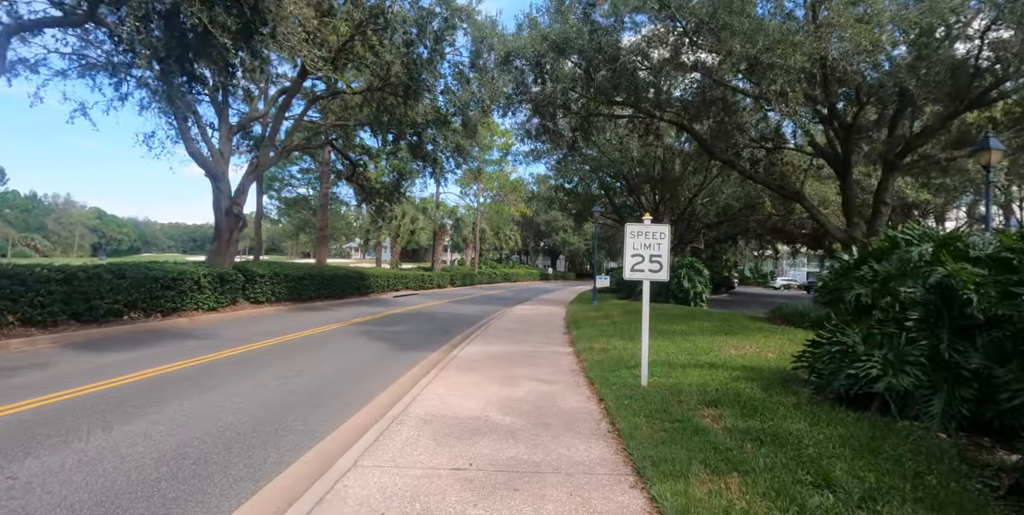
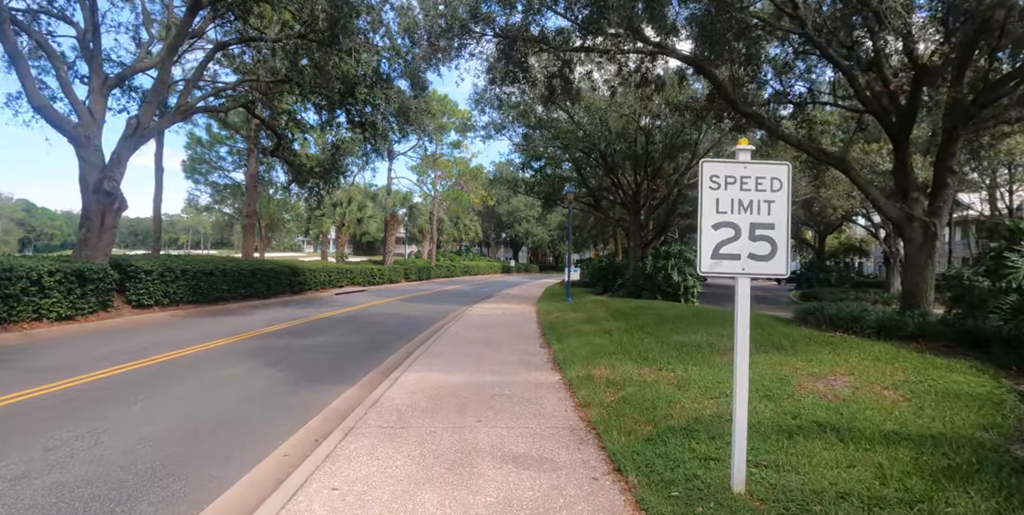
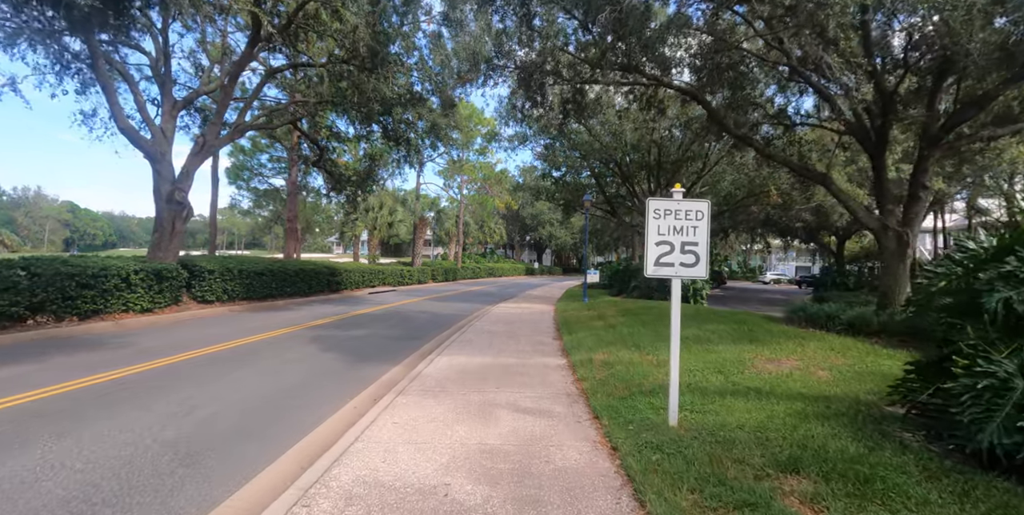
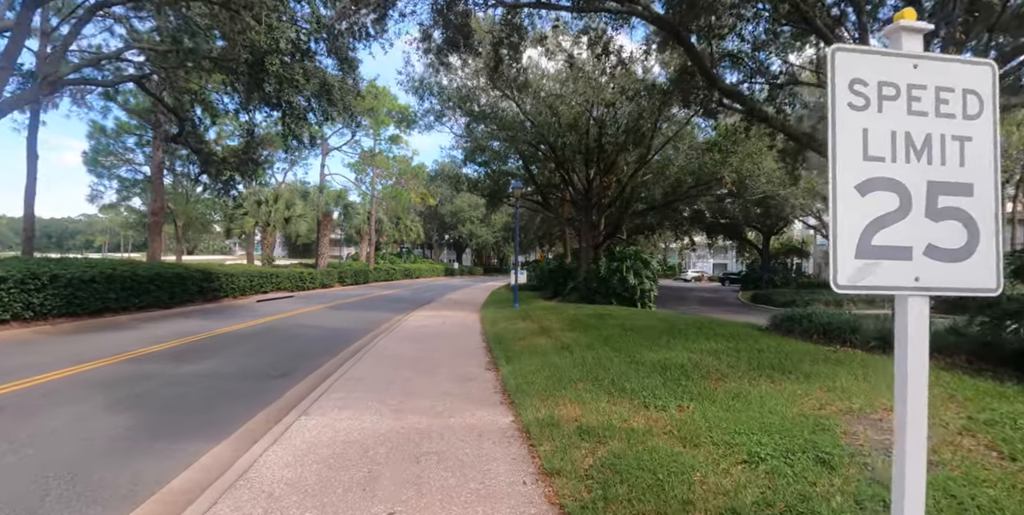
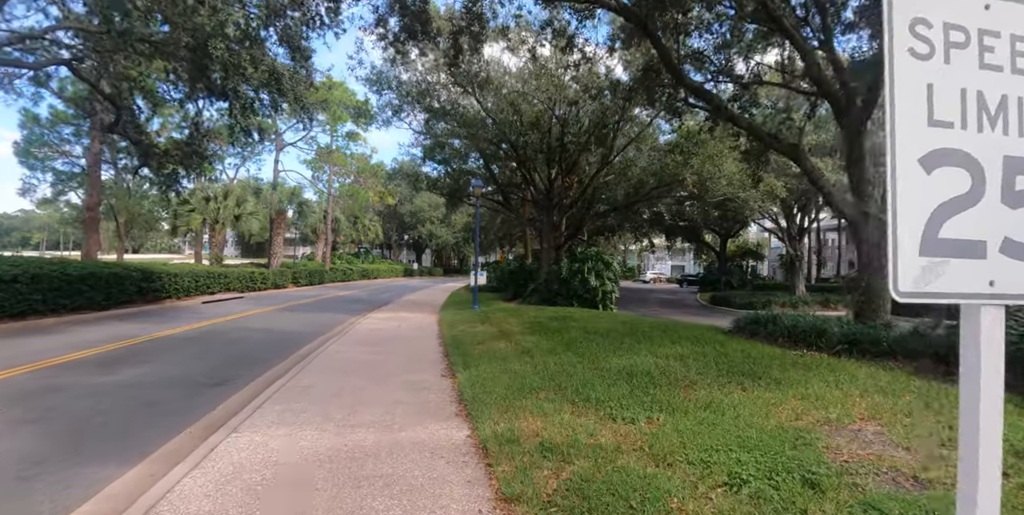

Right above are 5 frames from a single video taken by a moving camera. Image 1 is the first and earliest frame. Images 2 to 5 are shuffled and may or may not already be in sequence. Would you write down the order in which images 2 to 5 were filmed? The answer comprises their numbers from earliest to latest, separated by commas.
3, 2, 4, 5
